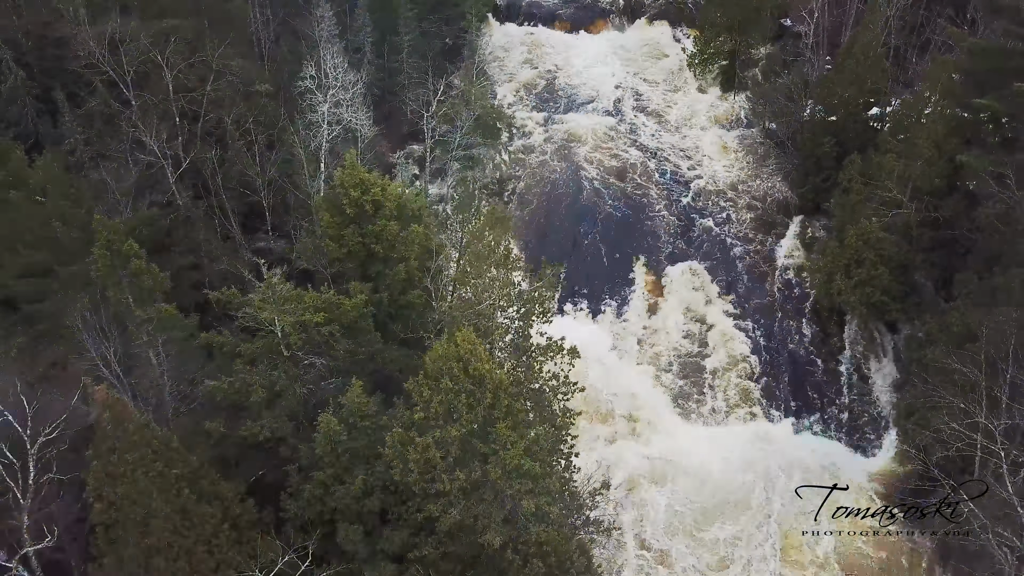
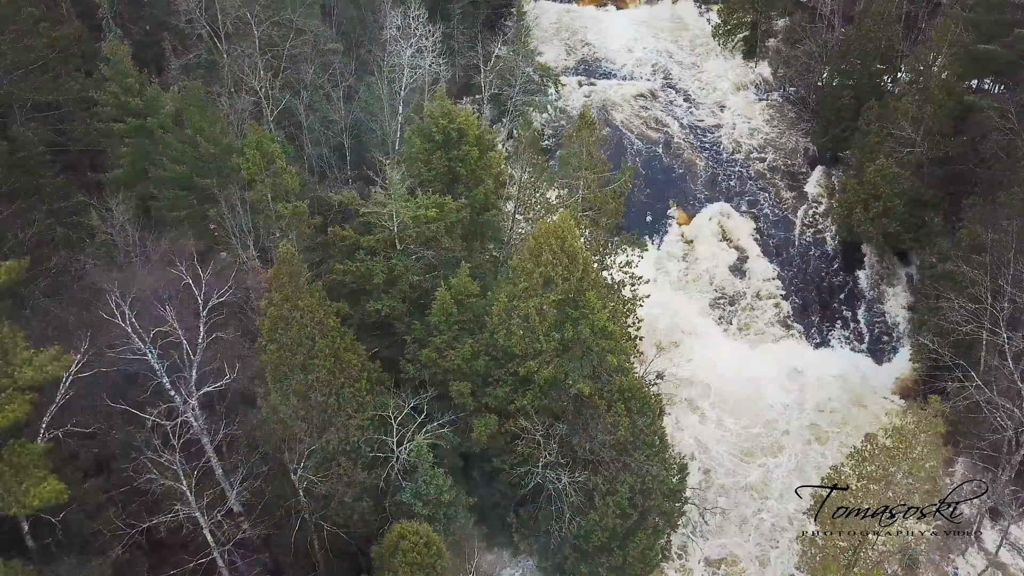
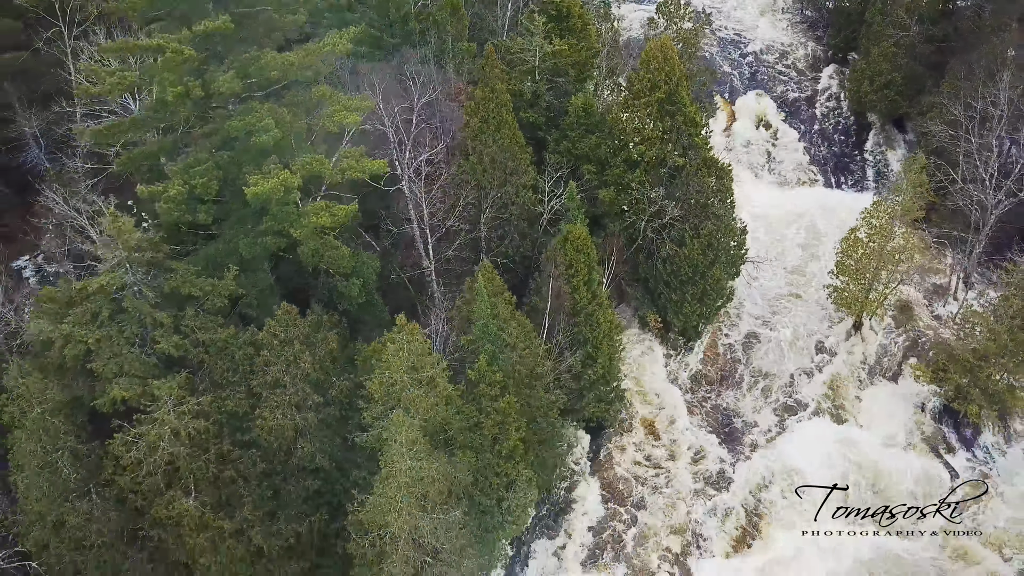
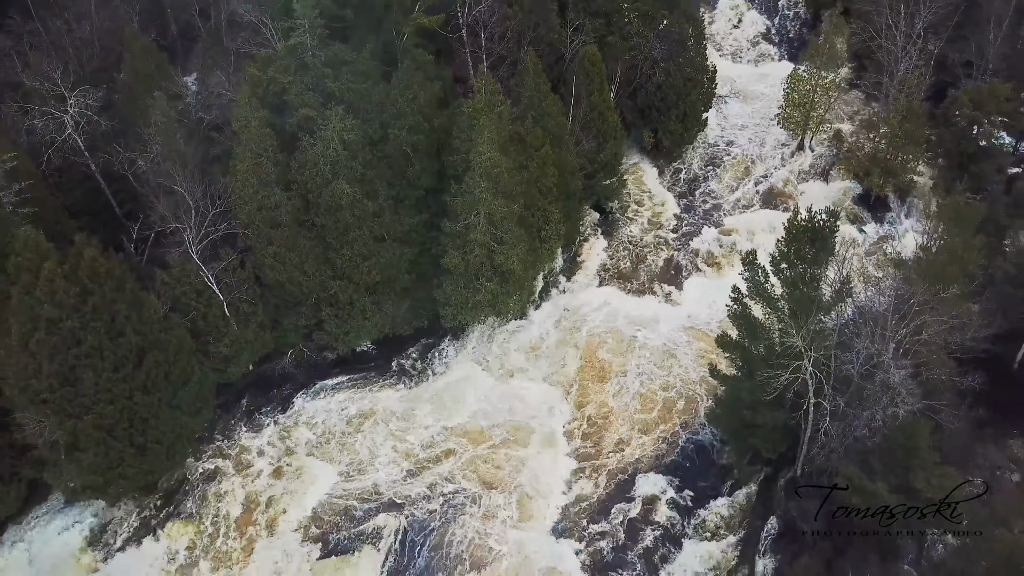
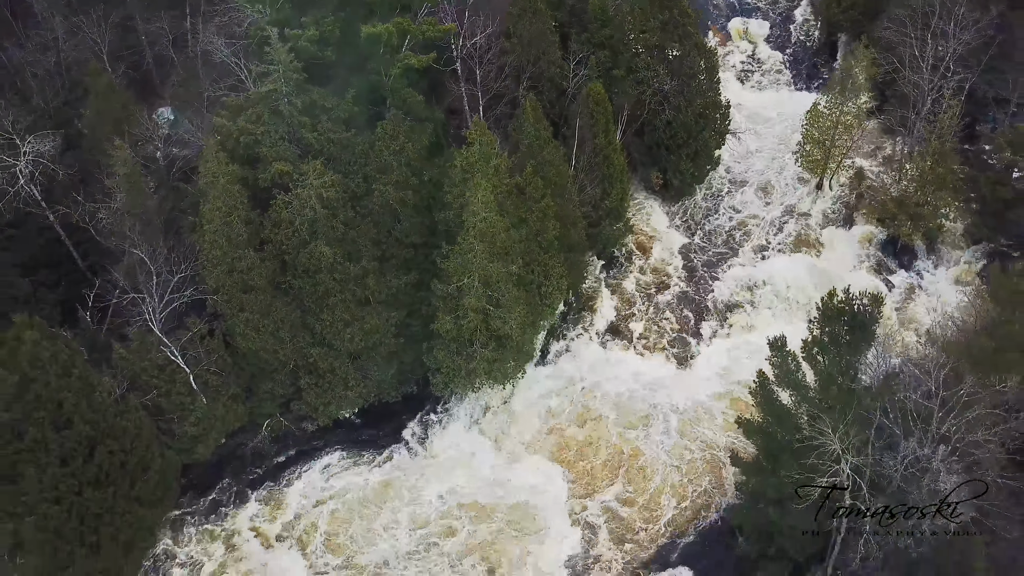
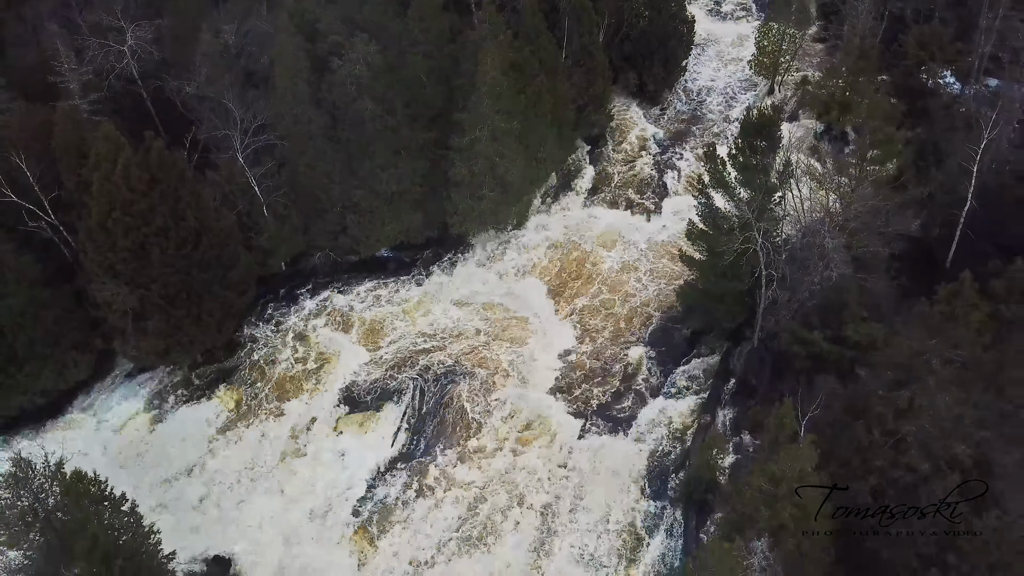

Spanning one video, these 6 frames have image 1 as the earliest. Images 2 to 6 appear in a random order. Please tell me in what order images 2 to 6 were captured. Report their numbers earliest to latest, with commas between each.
2, 3, 5, 4, 6
